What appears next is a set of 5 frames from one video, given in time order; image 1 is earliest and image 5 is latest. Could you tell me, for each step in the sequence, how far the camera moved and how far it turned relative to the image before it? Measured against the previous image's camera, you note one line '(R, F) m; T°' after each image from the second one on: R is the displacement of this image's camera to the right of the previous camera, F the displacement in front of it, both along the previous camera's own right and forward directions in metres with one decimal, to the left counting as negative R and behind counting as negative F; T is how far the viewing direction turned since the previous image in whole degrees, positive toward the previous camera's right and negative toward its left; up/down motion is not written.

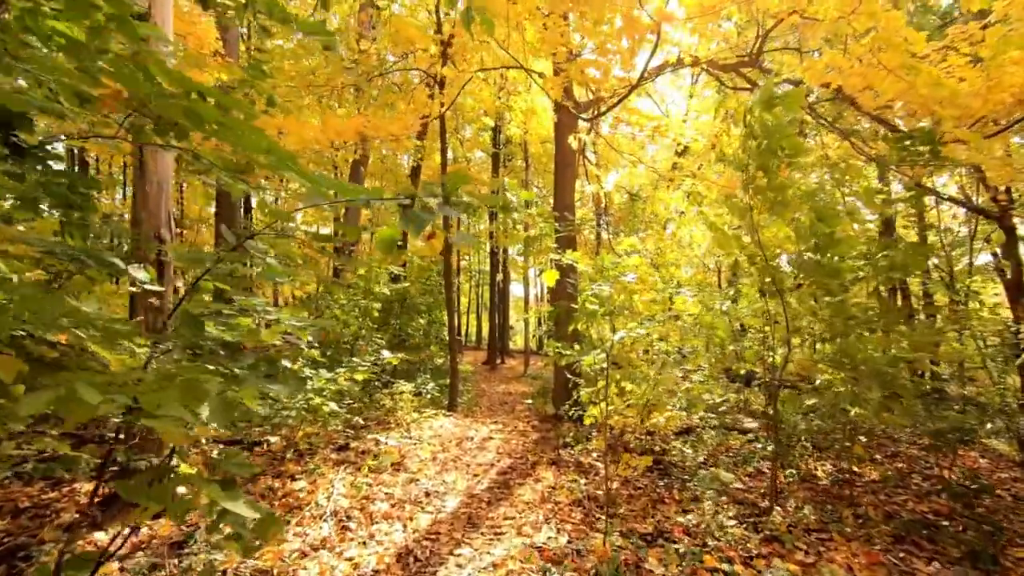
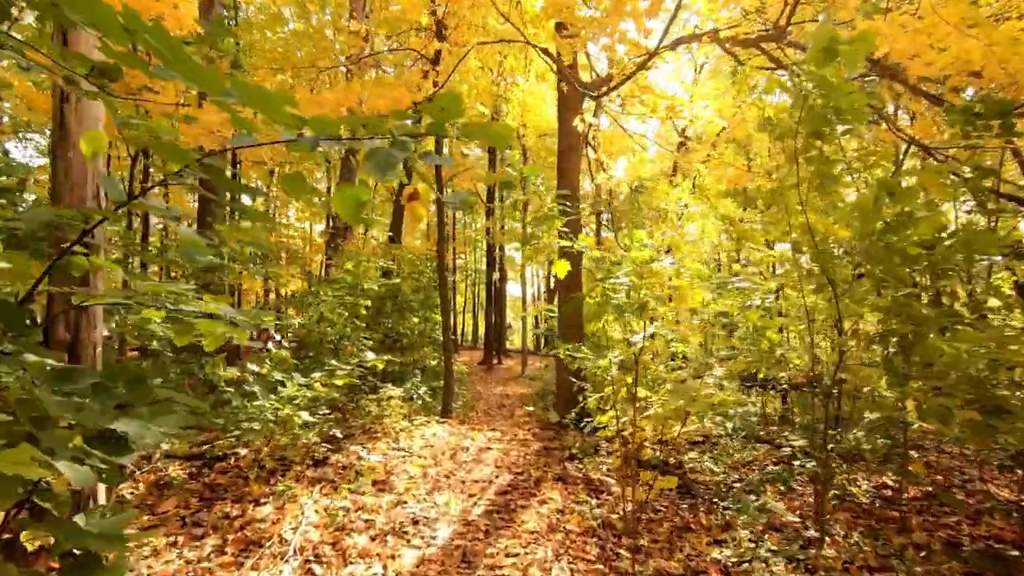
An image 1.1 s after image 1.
(0.0, +0.6) m; 0°
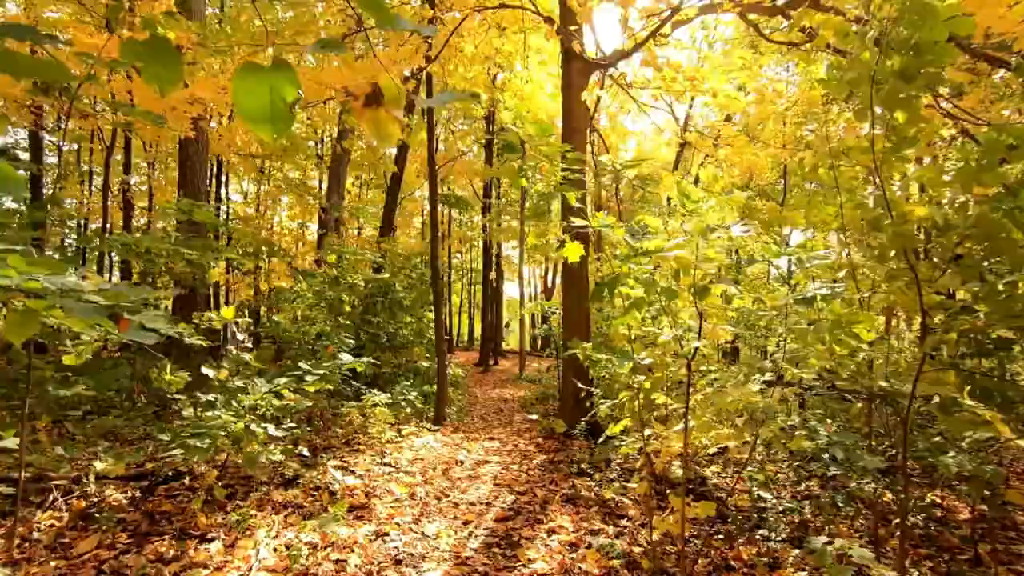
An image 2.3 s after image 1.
(0.0, +0.6) m; 0°
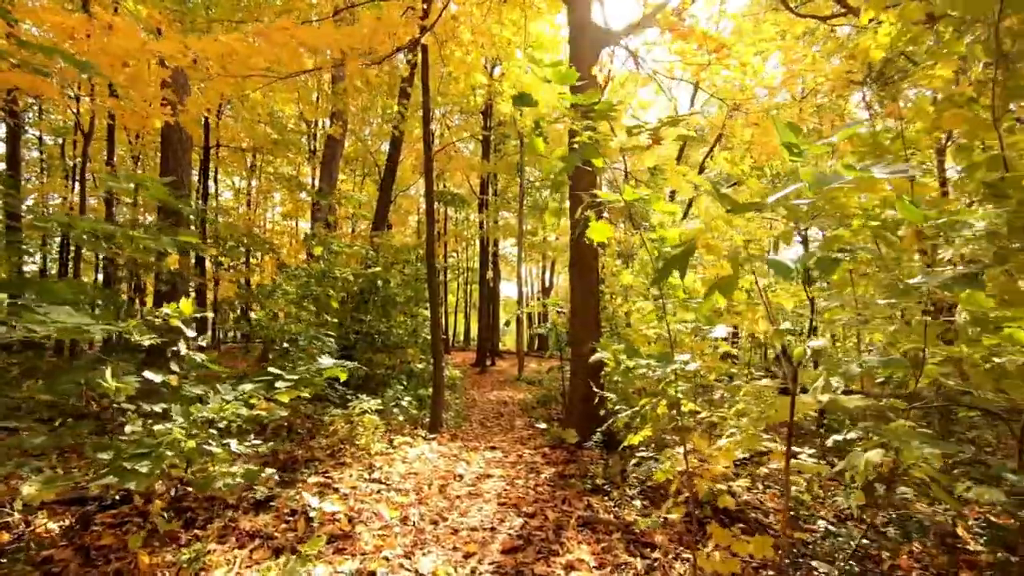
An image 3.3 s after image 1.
(-0.1, +0.6) m; 0°
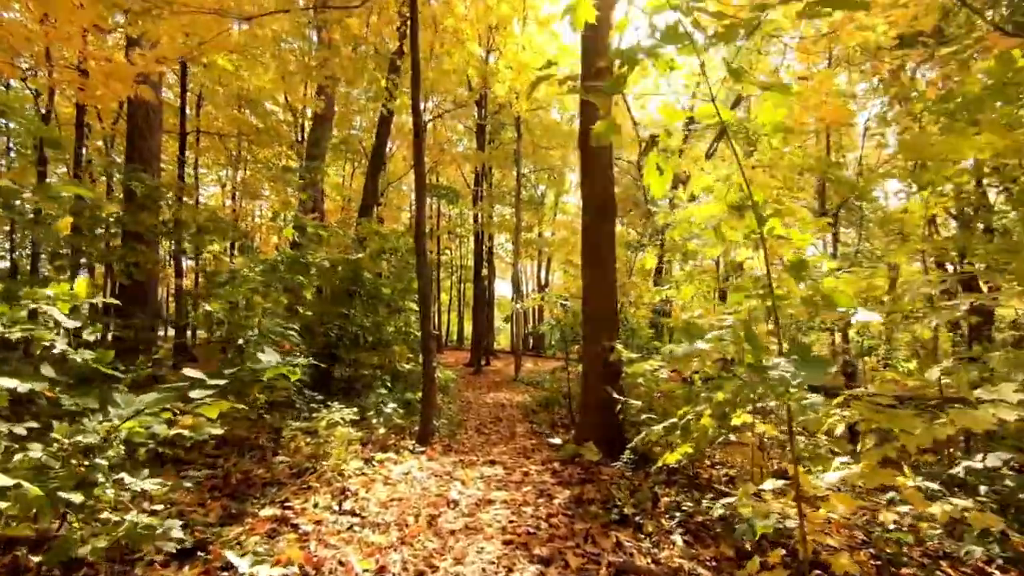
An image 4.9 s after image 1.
(-0.1, +0.8) m; +1°
